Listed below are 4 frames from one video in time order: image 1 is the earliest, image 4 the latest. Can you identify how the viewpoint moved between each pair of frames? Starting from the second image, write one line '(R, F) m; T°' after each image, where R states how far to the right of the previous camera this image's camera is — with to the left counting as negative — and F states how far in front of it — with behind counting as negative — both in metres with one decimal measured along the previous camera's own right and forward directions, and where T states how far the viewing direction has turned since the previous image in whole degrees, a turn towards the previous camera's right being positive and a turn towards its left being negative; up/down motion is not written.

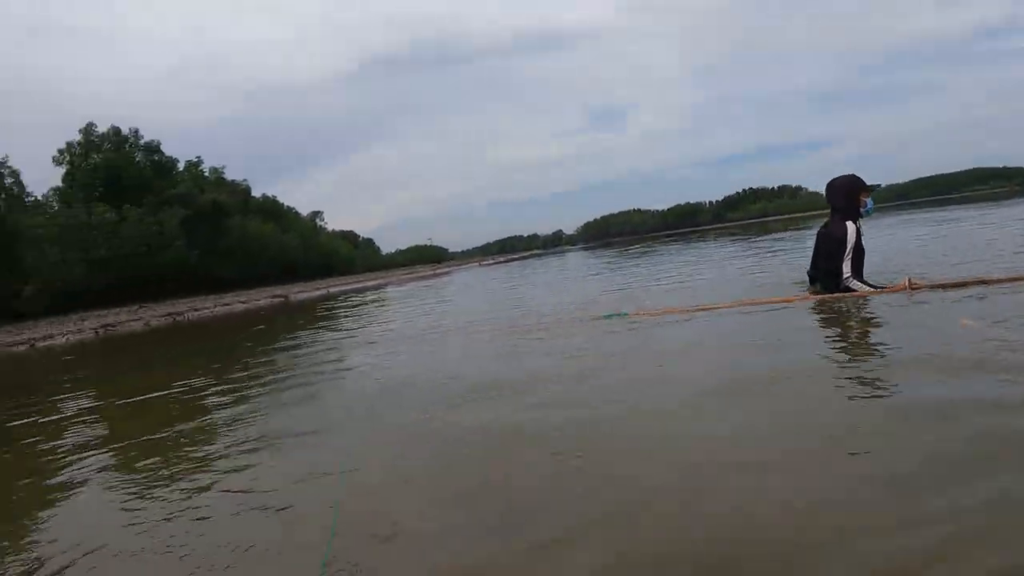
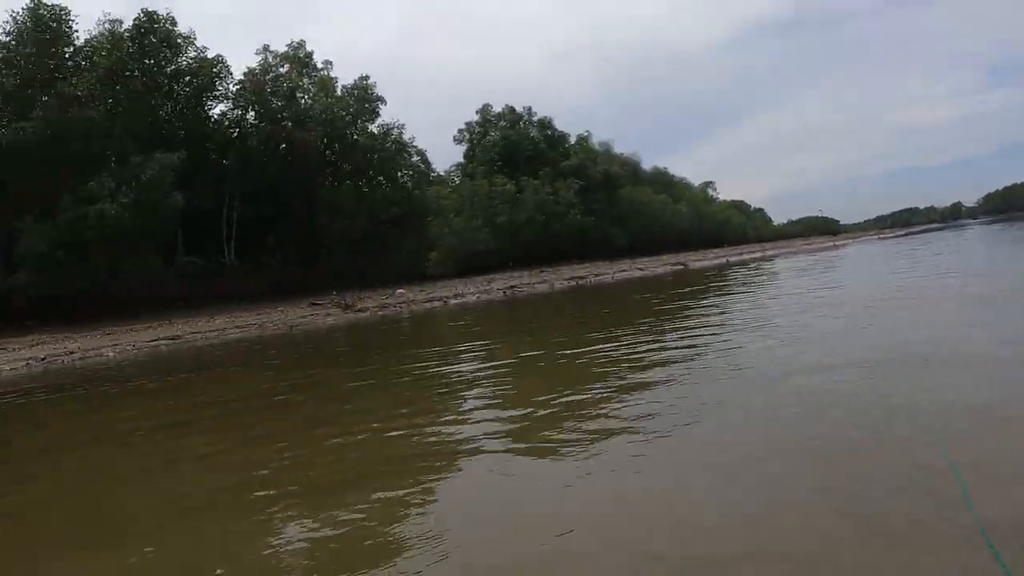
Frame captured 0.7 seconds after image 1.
(-2.8, +1.1) m; -19°
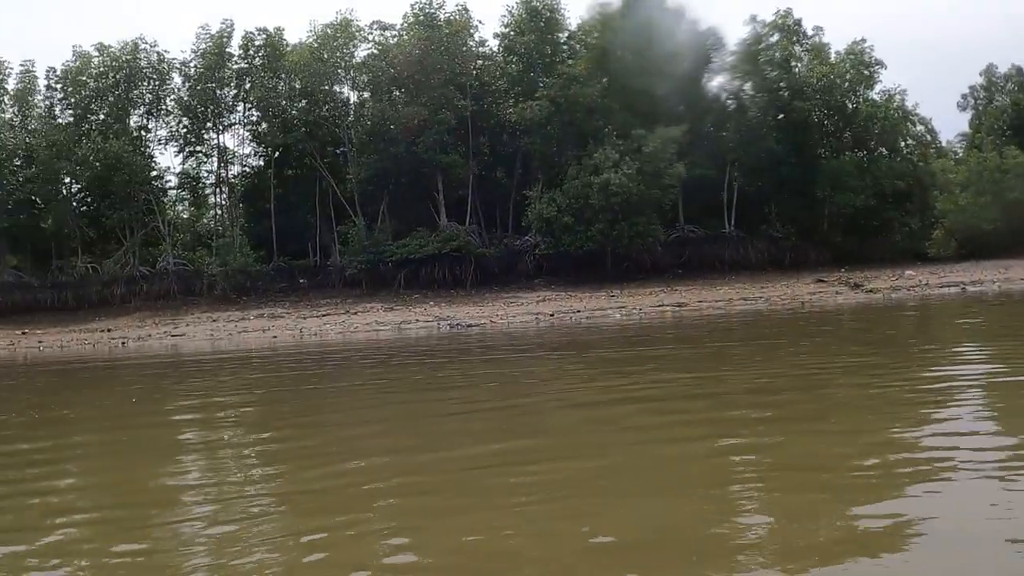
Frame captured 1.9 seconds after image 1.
(-3.9, +0.1) m; -18°
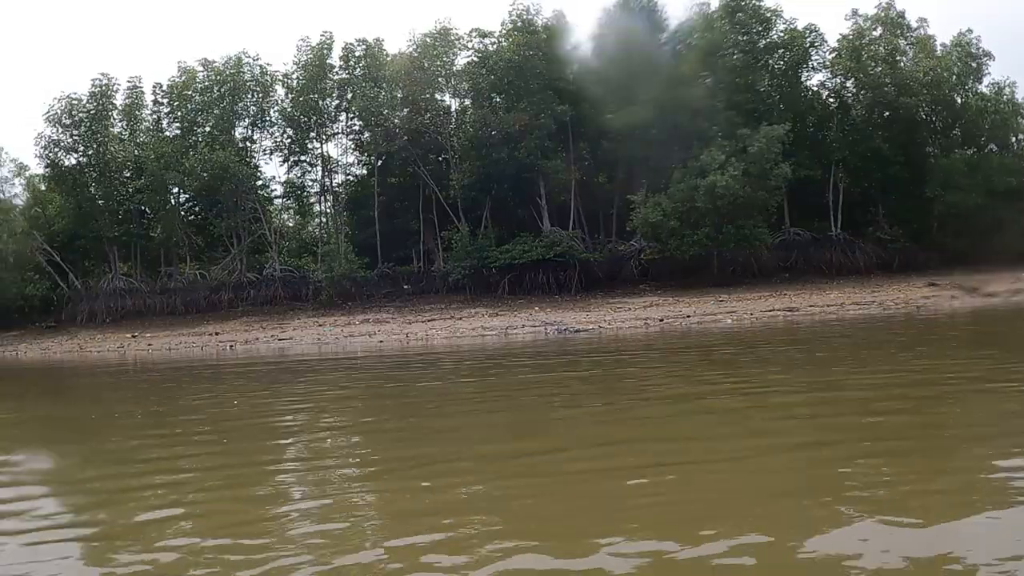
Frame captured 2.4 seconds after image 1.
(-0.7, 0.0) m; -4°
